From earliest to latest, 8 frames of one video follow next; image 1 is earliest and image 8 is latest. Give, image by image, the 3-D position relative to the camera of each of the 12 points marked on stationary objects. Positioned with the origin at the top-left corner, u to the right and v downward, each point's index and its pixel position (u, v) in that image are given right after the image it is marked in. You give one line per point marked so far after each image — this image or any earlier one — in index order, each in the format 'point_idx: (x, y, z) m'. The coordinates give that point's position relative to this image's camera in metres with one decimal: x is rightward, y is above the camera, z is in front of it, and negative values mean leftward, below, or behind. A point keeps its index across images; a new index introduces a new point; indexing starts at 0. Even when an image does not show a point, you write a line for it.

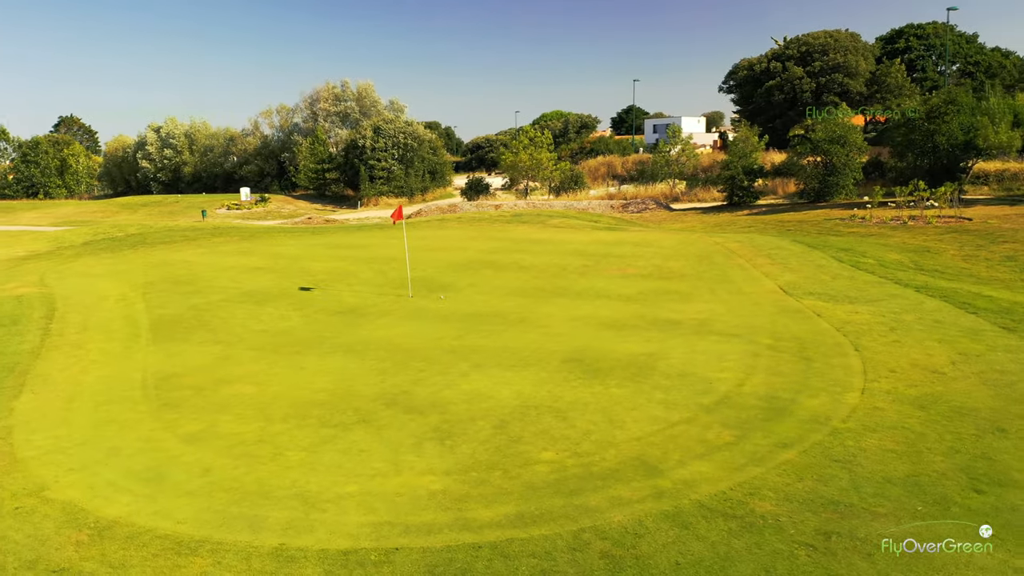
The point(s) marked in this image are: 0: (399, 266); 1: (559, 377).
0: (-1.9, +0.3, +14.3) m
1: (+0.5, -0.8, +7.5) m
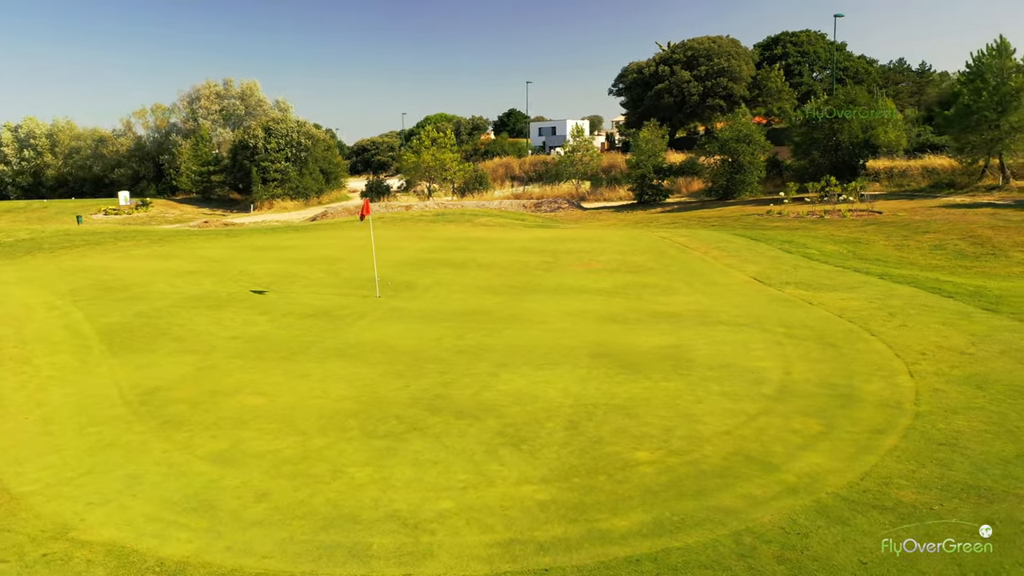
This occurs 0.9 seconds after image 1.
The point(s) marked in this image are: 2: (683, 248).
0: (-2.6, +0.3, +13.4) m
1: (+0.8, -0.7, +7.1) m
2: (+3.1, +0.7, +14.9) m
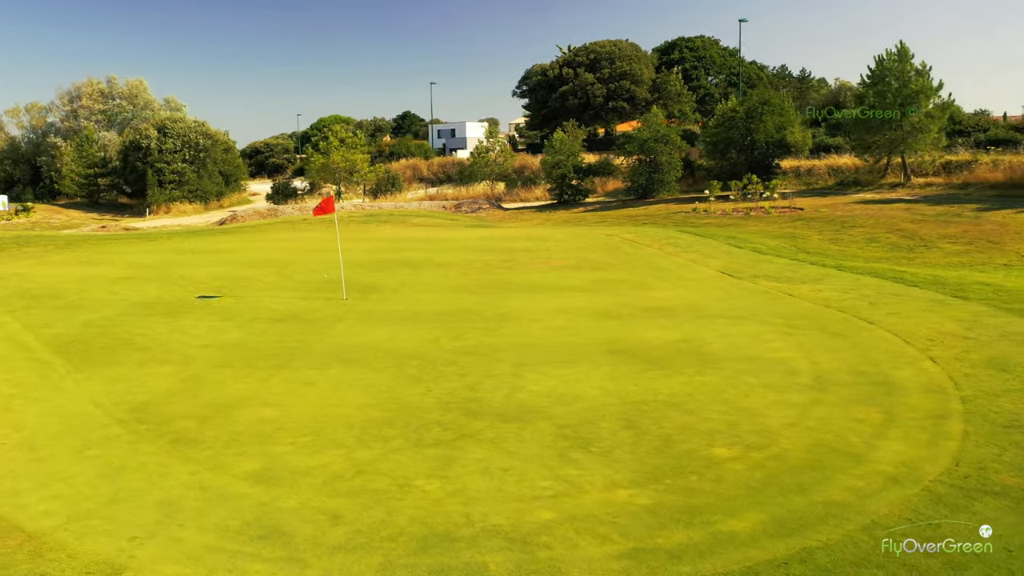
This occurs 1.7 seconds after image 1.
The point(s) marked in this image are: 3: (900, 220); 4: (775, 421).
0: (-3.2, +0.3, +12.7) m
1: (+1.0, -0.7, +6.8) m
2: (+2.3, +0.8, +14.9) m
3: (+8.6, +1.5, +18.2) m
4: (+1.8, -0.9, +5.5) m
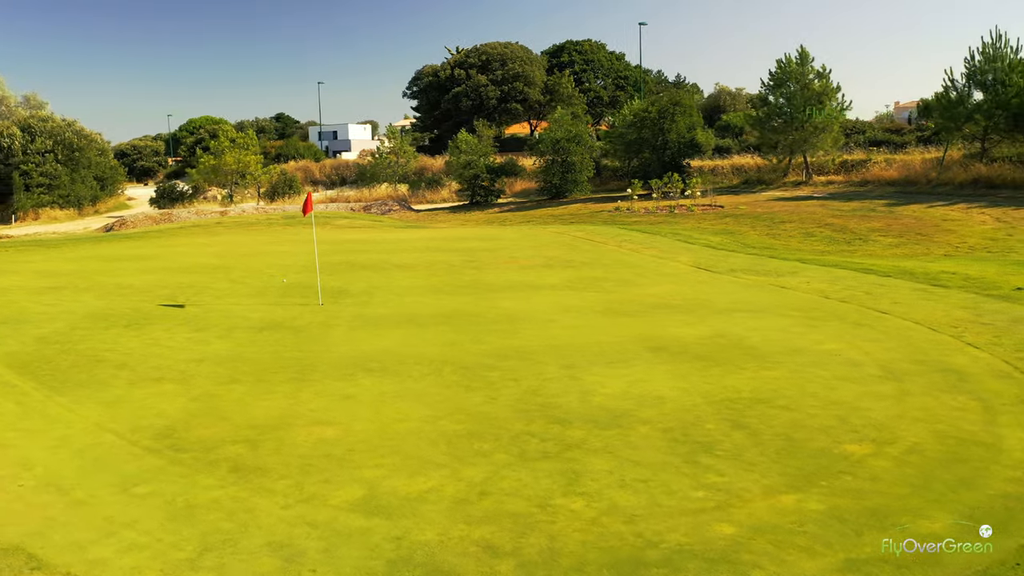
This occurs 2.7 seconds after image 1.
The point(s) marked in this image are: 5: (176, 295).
0: (-3.7, +0.2, +11.7) m
1: (+1.4, -0.6, +6.5) m
2: (+1.4, +0.8, +14.7) m
3: (+7.1, +1.7, +18.9) m
4: (+2.4, -0.8, +5.3) m
5: (-4.2, -0.1, +10.2) m
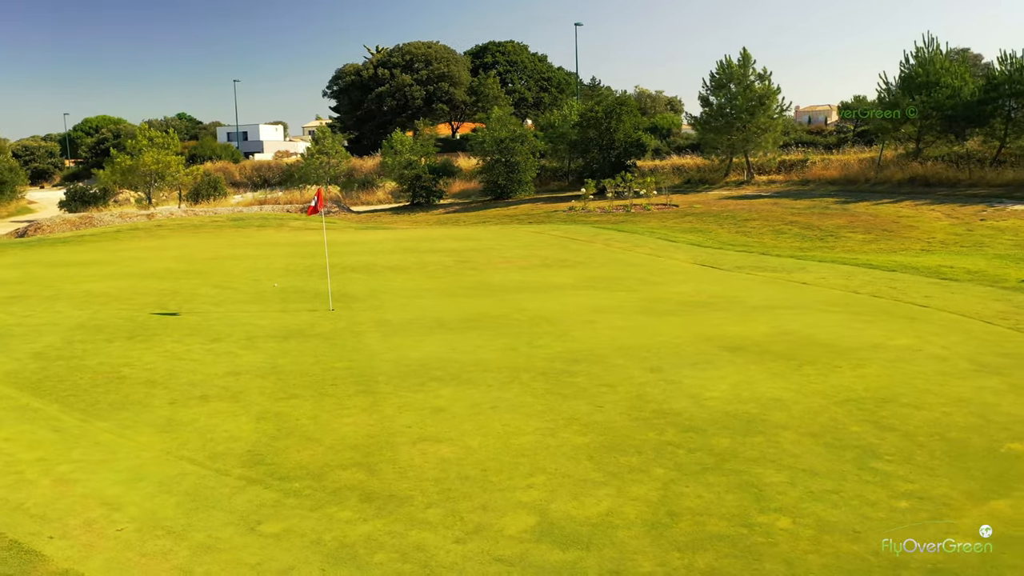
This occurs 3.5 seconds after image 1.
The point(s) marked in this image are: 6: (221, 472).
0: (-3.6, +0.1, +10.8) m
1: (+2.0, -0.6, +6.2) m
2: (+1.1, +0.8, +14.3) m
3: (+6.3, +1.7, +19.2) m
4: (+3.1, -0.8, +5.1) m
5: (-3.9, -0.2, +9.3) m
6: (-1.6, -1.0, +4.5) m
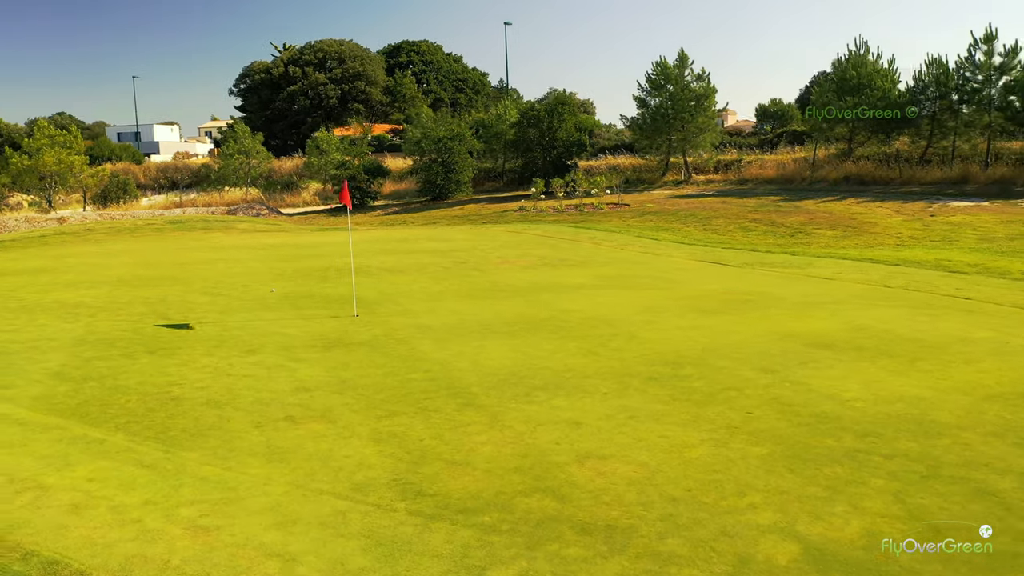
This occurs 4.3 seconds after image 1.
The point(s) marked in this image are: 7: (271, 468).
0: (-3.4, 0.0, +9.8) m
1: (+2.8, -0.5, +6.0) m
2: (+0.8, +0.8, +13.9) m
3: (+5.3, +1.8, +19.4) m
4: (+4.0, -0.7, +5.1) m
5: (-3.5, -0.2, +8.3) m
6: (-0.6, -1.0, +3.8) m
7: (-1.3, -0.9, +4.3) m
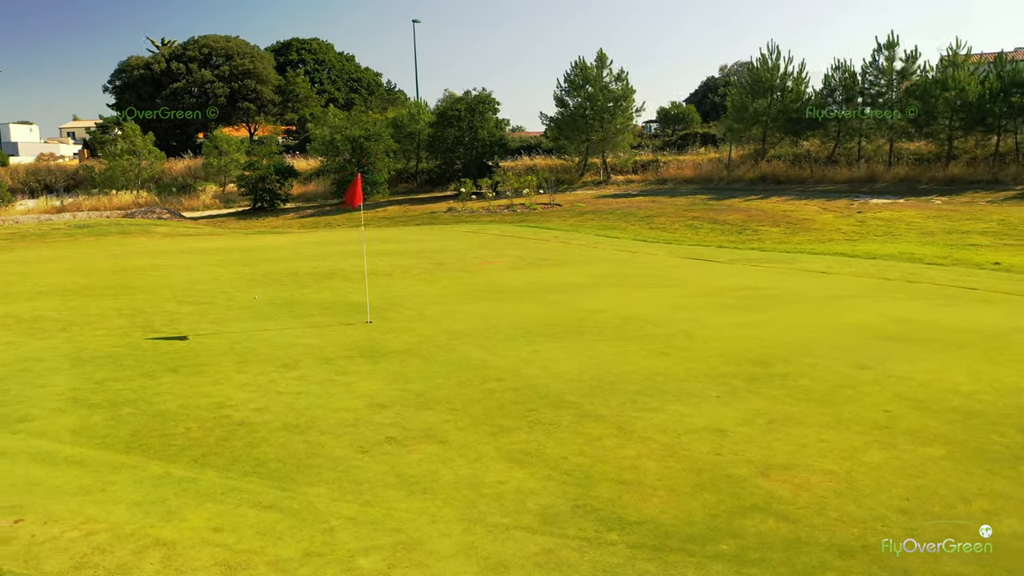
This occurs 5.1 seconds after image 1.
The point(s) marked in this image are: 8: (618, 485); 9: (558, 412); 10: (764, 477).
0: (-3.3, -0.1, +8.8) m
1: (+3.3, -0.5, +5.9) m
2: (+0.2, +0.8, +13.5) m
3: (+3.9, +1.9, +19.5) m
4: (+4.7, -0.6, +5.2) m
5: (-3.2, -0.3, +7.2) m
6: (+0.3, -1.0, +3.3) m
7: (-0.4, -0.9, +3.6) m
8: (+0.4, -0.9, +3.8) m
9: (+0.2, -0.7, +4.9) m
10: (+1.2, -0.9, +3.9) m
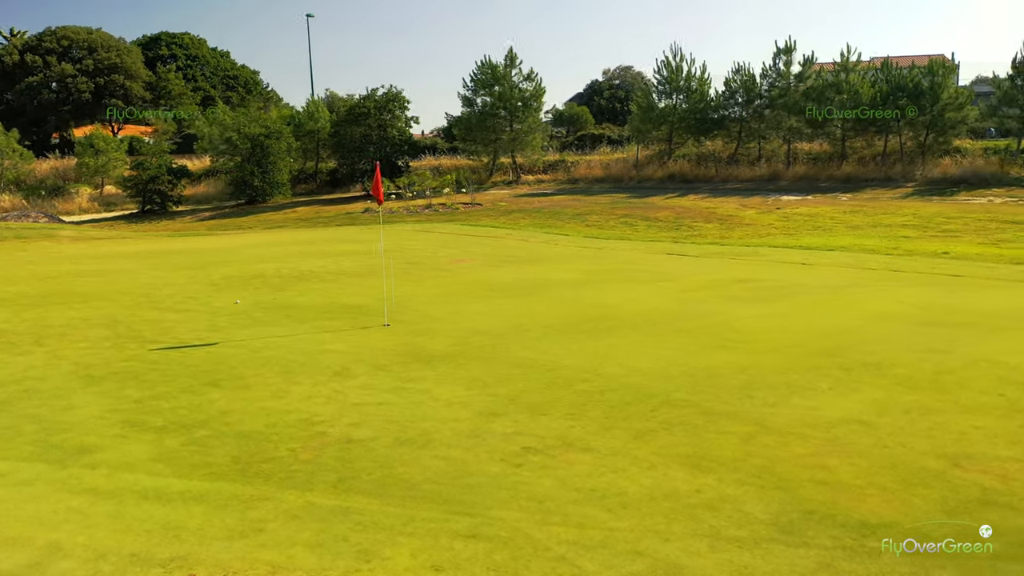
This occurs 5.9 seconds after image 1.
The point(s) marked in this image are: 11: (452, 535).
0: (-3.3, -0.1, +7.9) m
1: (+3.8, -0.4, +6.0) m
2: (-0.5, +0.8, +13.0) m
3: (+2.2, +1.9, +19.6) m
4: (+5.3, -0.4, +5.5) m
5: (-2.9, -0.4, +6.3) m
6: (+1.3, -0.9, +3.0) m
7: (+0.4, -0.9, +3.2) m
8: (+1.2, -0.9, +3.5) m
9: (+0.9, -0.7, +4.6) m
10: (+2.0, -0.8, +3.7) m
11: (-0.3, -0.9, +3.0) m
